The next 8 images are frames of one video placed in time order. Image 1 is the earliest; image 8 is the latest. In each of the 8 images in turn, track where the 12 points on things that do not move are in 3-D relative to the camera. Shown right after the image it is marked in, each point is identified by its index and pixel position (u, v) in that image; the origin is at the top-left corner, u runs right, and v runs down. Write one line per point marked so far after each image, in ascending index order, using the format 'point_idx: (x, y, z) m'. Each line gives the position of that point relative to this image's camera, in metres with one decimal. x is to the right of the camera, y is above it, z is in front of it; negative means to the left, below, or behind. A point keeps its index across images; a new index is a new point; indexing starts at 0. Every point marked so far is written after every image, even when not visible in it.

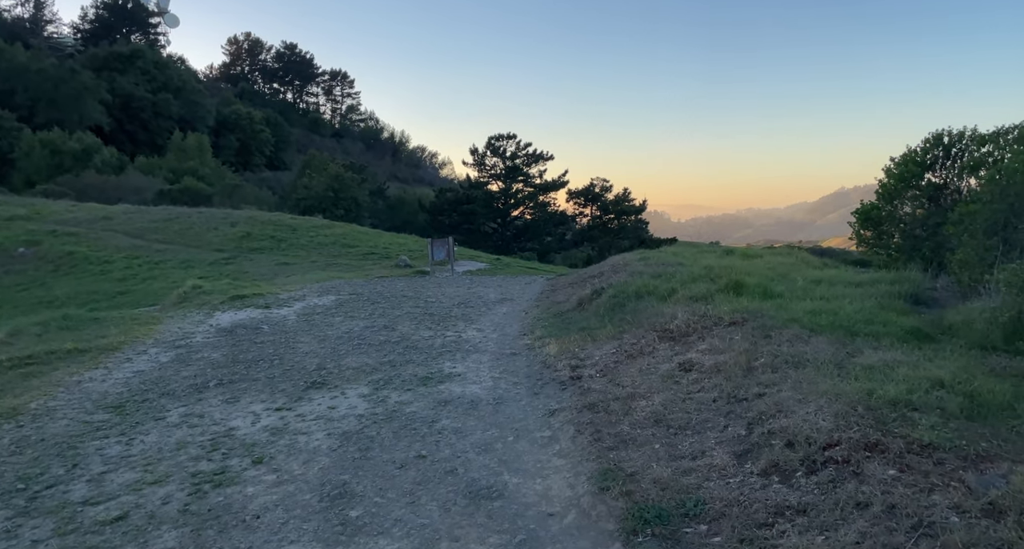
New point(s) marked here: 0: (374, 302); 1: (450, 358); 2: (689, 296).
0: (-3.2, -0.7, +14.5) m
1: (-0.9, -1.2, +8.7) m
2: (+2.4, -0.3, +8.3) m
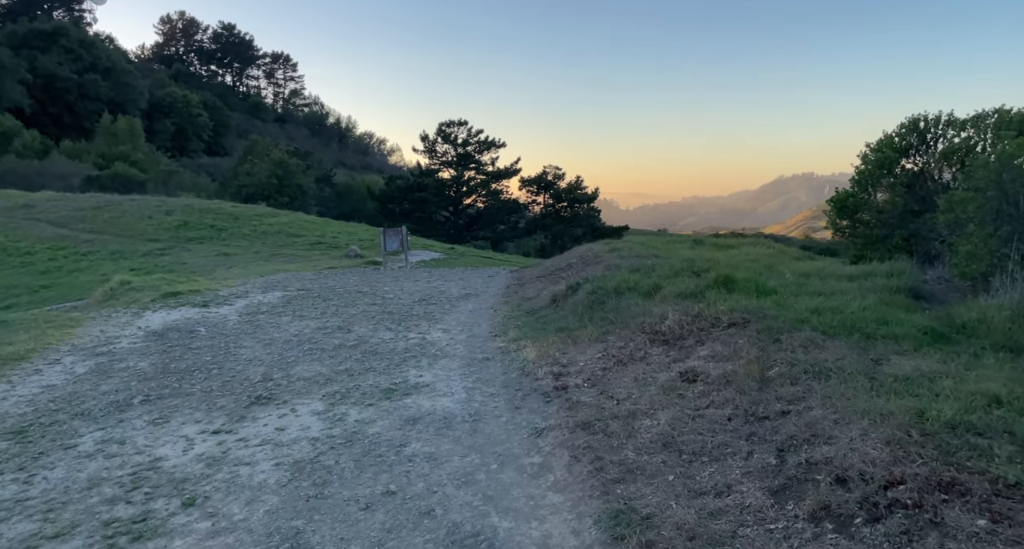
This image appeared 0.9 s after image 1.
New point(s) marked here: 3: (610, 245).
0: (-4.0, -0.6, +13.4) m
1: (-1.2, -1.2, +7.8) m
2: (+2.0, -0.2, +7.6) m
3: (+2.4, +0.7, +15.7) m
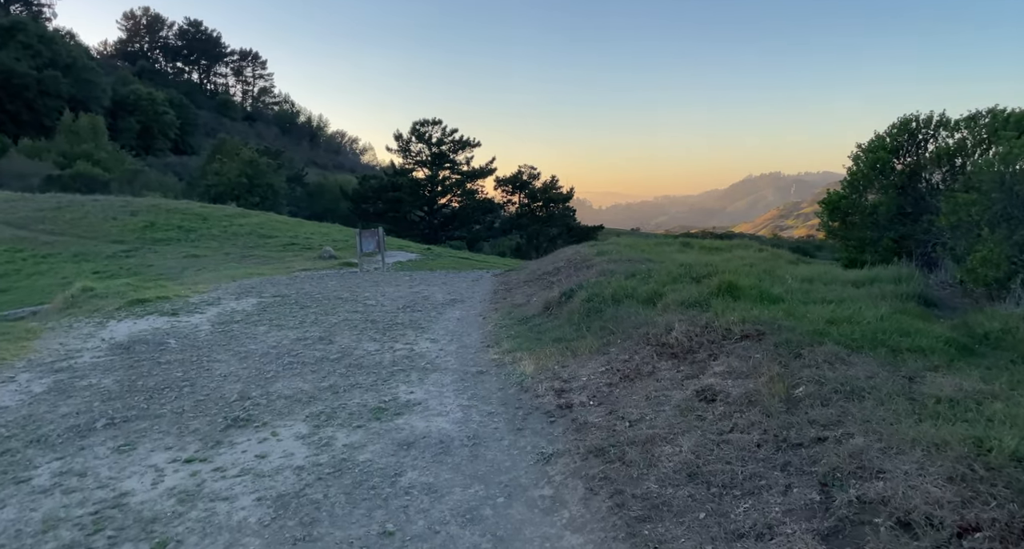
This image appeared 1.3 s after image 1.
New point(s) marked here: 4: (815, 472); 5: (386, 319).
0: (-4.2, -0.7, +12.8) m
1: (-1.3, -1.3, +7.4) m
2: (+2.0, -0.3, +7.3) m
3: (+2.0, +0.6, +15.4) m
4: (+1.8, -1.2, +3.7) m
5: (-2.2, -0.8, +10.8) m
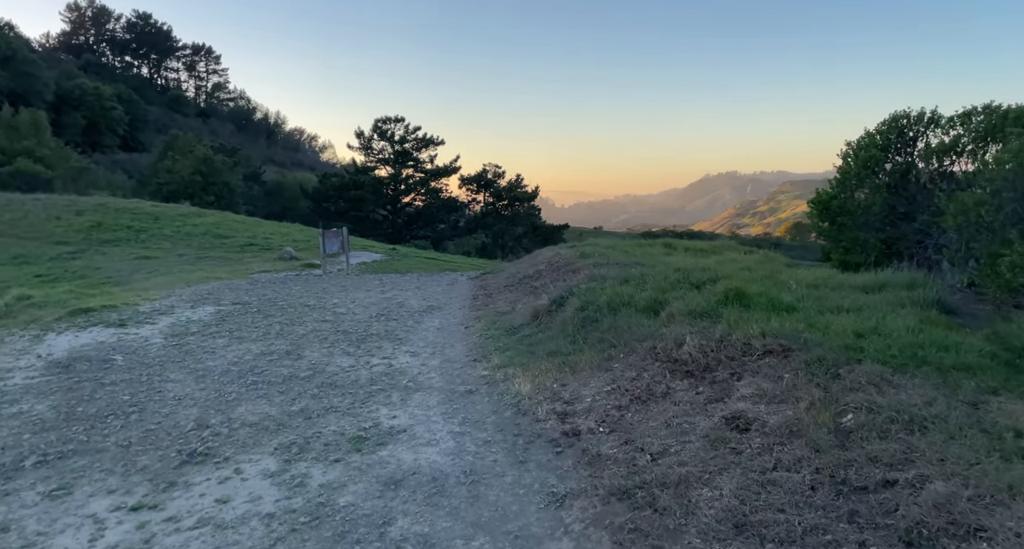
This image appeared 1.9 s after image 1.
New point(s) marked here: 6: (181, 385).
0: (-4.6, -0.8, +11.8) m
1: (-1.4, -1.4, +6.6) m
2: (+1.9, -0.4, +6.7) m
3: (+1.4, +0.5, +14.8) m
4: (+1.9, -1.3, +3.2) m
5: (-2.4, -0.9, +10.0) m
6: (-4.1, -1.4, +7.8) m
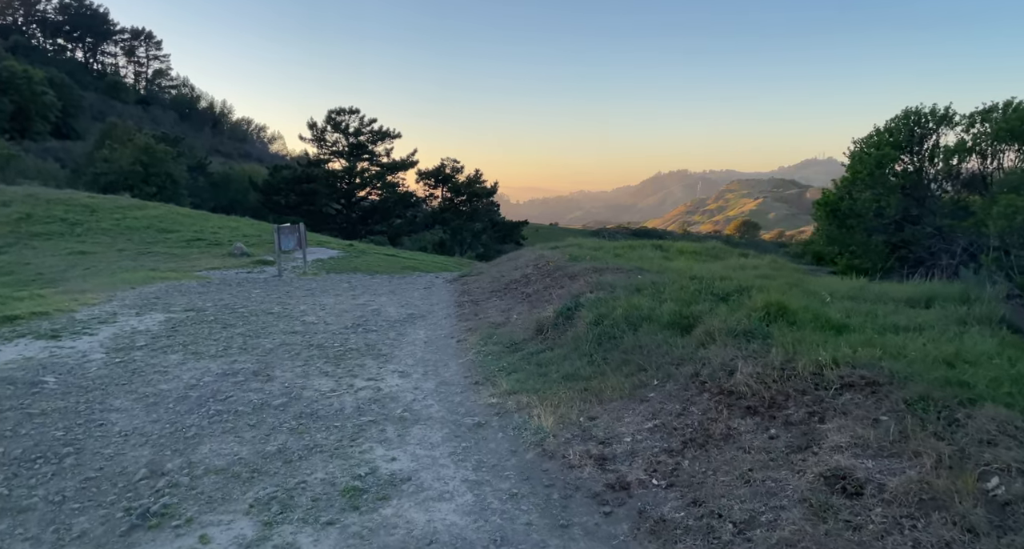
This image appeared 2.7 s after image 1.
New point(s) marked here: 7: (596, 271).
0: (-4.8, -0.9, +10.6) m
1: (-1.2, -1.5, +5.6) m
2: (+2.0, -0.5, +5.9) m
3: (+1.0, +0.5, +14.0) m
4: (+2.3, -1.4, +2.4) m
5: (-2.5, -1.0, +8.9) m
6: (-4.1, -1.5, +6.6) m
7: (+1.3, +0.1, +9.9) m
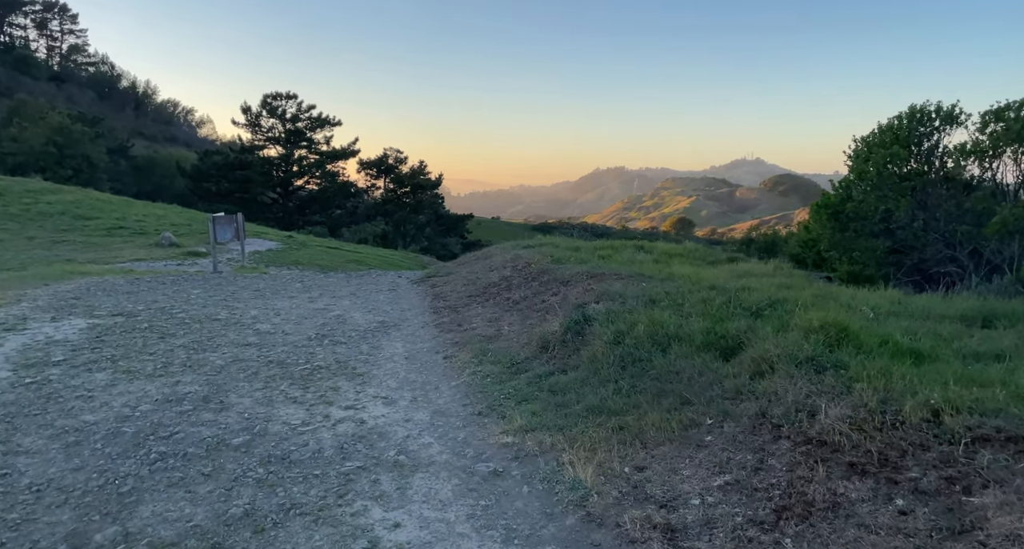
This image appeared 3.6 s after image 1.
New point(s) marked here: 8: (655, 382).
0: (-5.1, -0.9, +9.1) m
1: (-1.0, -1.6, +4.5) m
2: (+2.2, -0.7, +5.1) m
3: (+0.5, +0.4, +13.0) m
4: (+2.8, -1.6, +1.6) m
5: (-2.6, -1.0, +7.6) m
6: (-3.9, -1.6, +5.2) m
7: (+1.2, 0.0, +8.9) m
8: (+1.2, -0.9, +5.4) m
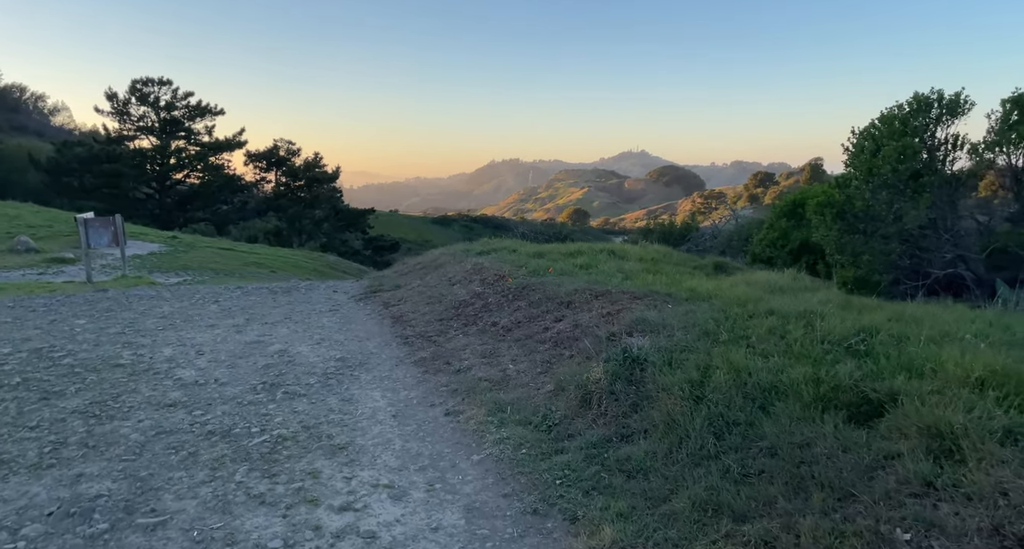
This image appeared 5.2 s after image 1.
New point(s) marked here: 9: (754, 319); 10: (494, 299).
0: (-5.0, -1.3, +6.8) m
1: (-0.3, -2.0, +2.9) m
2: (+2.8, -0.9, +3.9) m
3: (-0.2, +0.2, +11.5) m
4: (+3.9, -1.9, +0.6) m
5: (-2.4, -1.4, +5.7) m
6: (-3.3, -2.0, +3.1) m
7: (+1.1, -0.3, +7.6) m
8: (+1.7, -1.2, +4.1) m
9: (+2.3, -0.4, +6.1) m
10: (-0.3, -0.3, +9.2) m
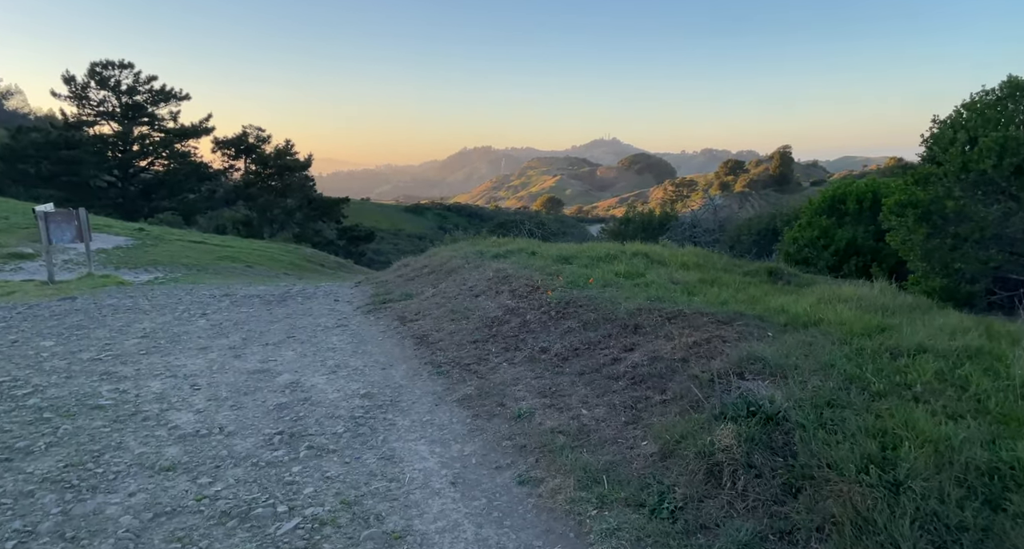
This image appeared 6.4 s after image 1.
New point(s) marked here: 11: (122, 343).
0: (-4.3, -1.6, +5.4) m
1: (+0.6, -2.3, +1.7) m
2: (+3.6, -1.2, +2.9) m
3: (+0.2, +0.1, +10.3) m
4: (+4.9, -2.2, -0.4) m
5: (-1.6, -1.7, +4.4) m
6: (-2.5, -2.3, +1.8) m
7: (+1.7, -0.5, +6.4) m
8: (+2.5, -1.5, +3.0) m
9: (+3.0, -0.7, +5.0) m
10: (+0.3, -0.5, +8.0) m
11: (-5.8, -1.0, +9.3) m
